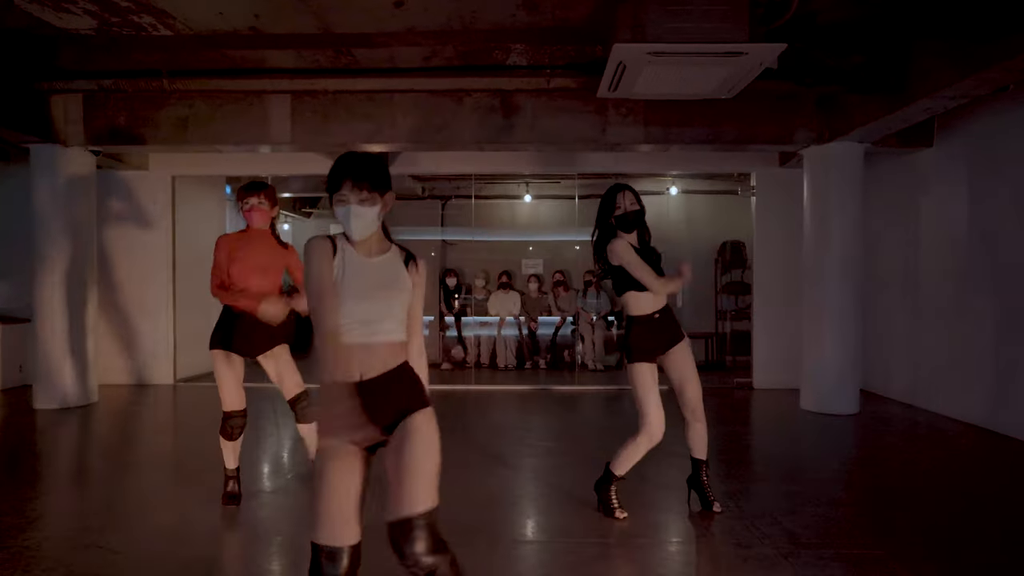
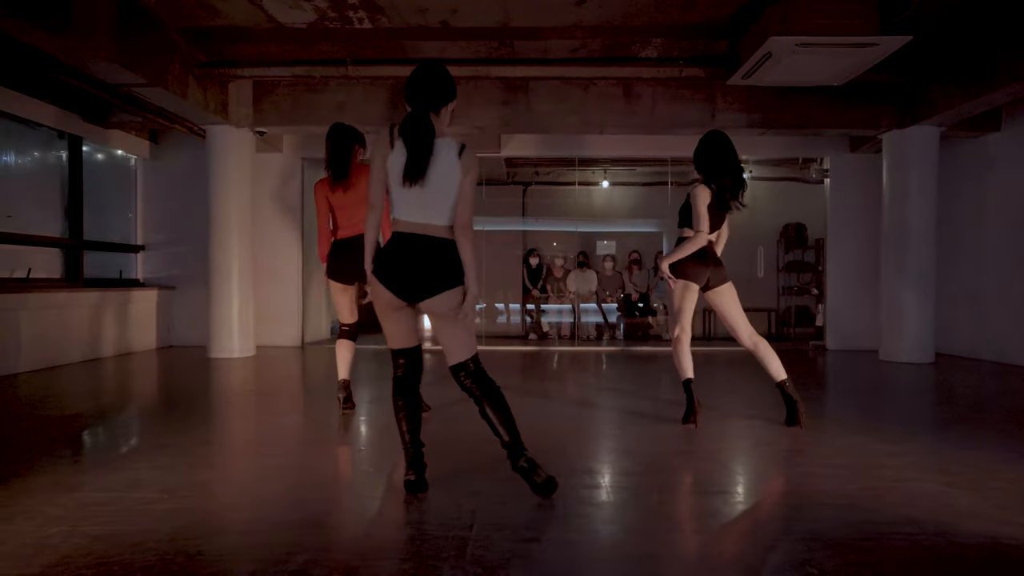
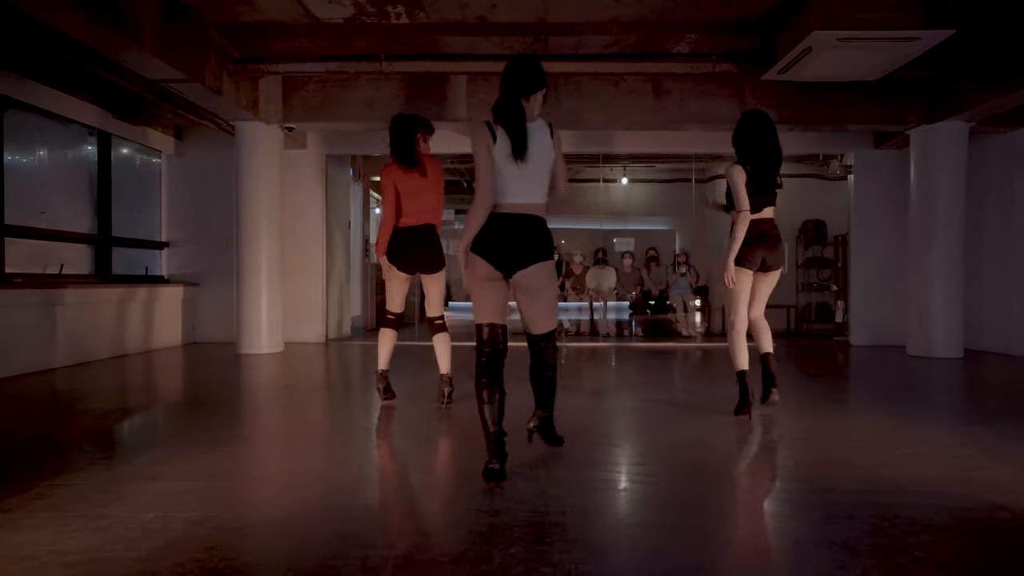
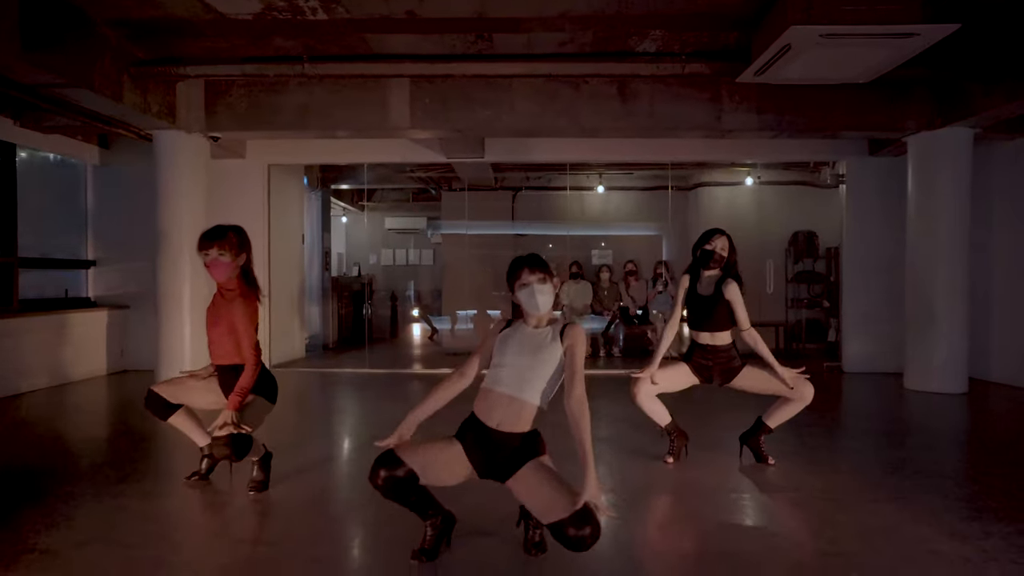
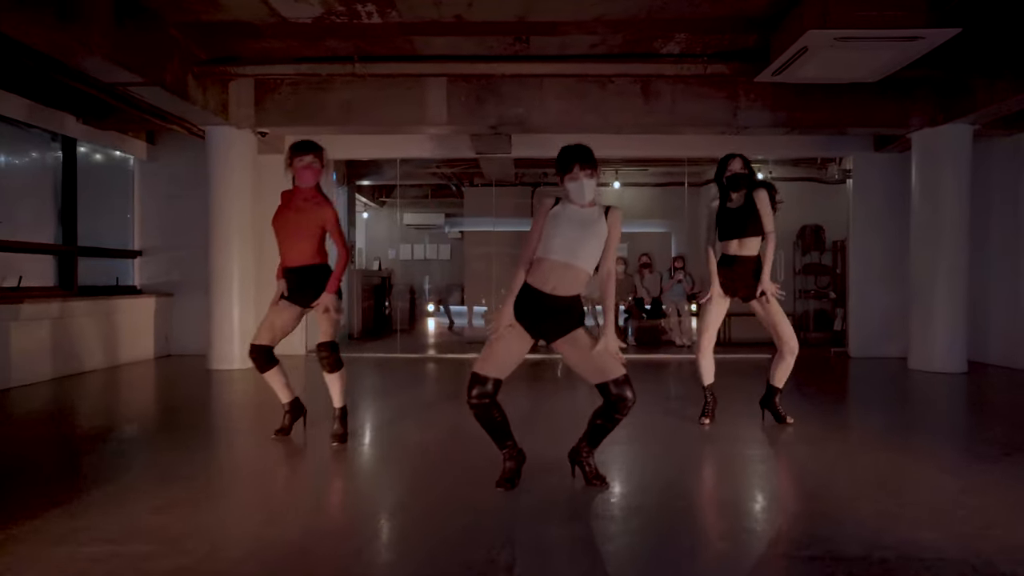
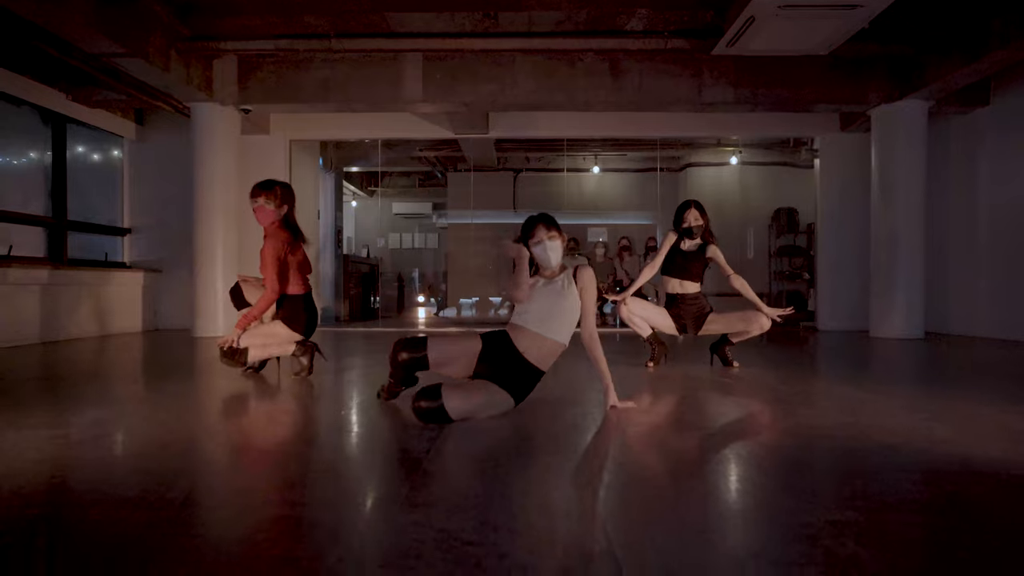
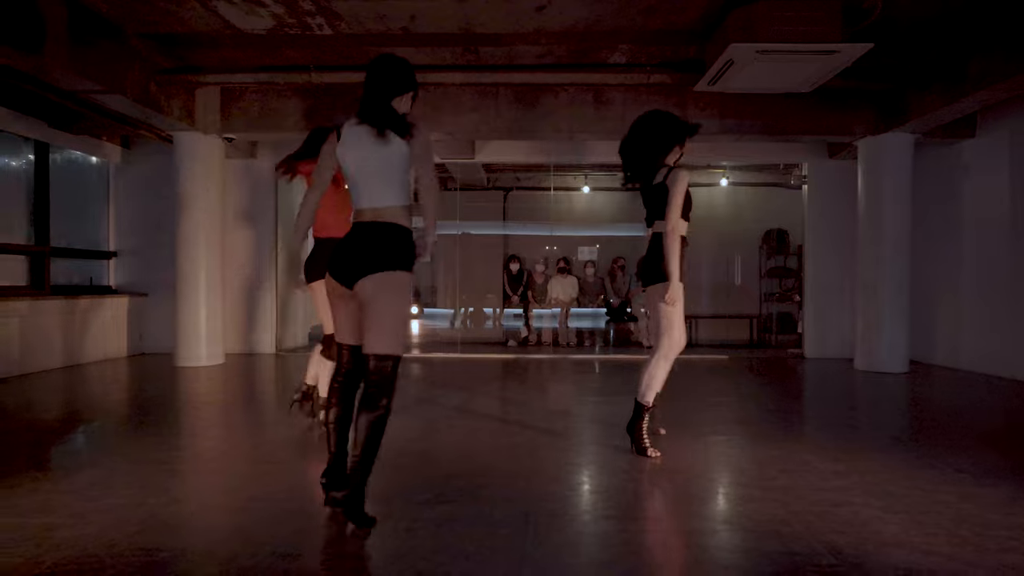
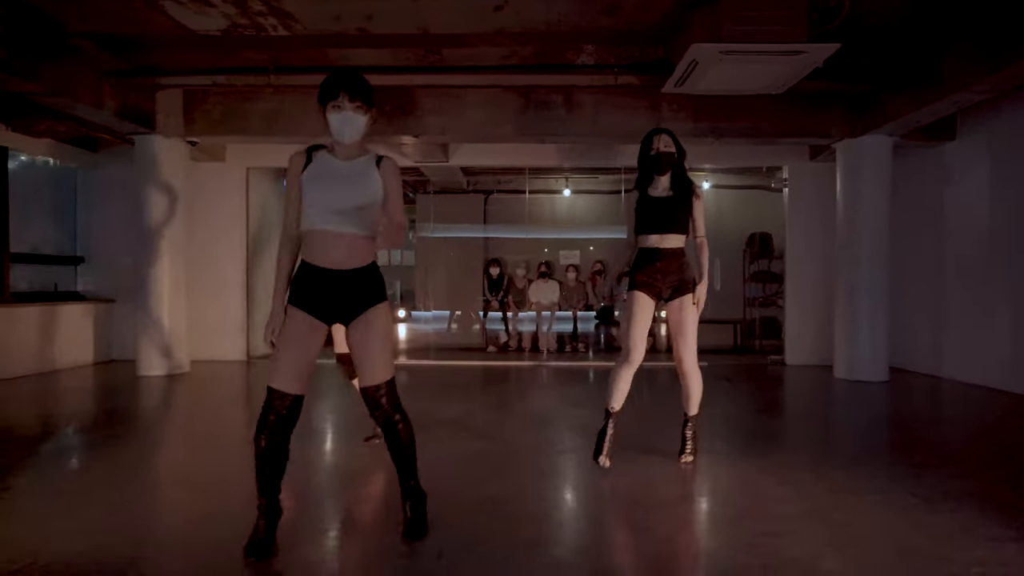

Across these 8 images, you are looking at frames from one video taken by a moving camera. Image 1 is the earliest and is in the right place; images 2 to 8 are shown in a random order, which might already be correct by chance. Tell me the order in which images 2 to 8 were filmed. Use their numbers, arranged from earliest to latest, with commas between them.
8, 7, 2, 3, 5, 4, 6
